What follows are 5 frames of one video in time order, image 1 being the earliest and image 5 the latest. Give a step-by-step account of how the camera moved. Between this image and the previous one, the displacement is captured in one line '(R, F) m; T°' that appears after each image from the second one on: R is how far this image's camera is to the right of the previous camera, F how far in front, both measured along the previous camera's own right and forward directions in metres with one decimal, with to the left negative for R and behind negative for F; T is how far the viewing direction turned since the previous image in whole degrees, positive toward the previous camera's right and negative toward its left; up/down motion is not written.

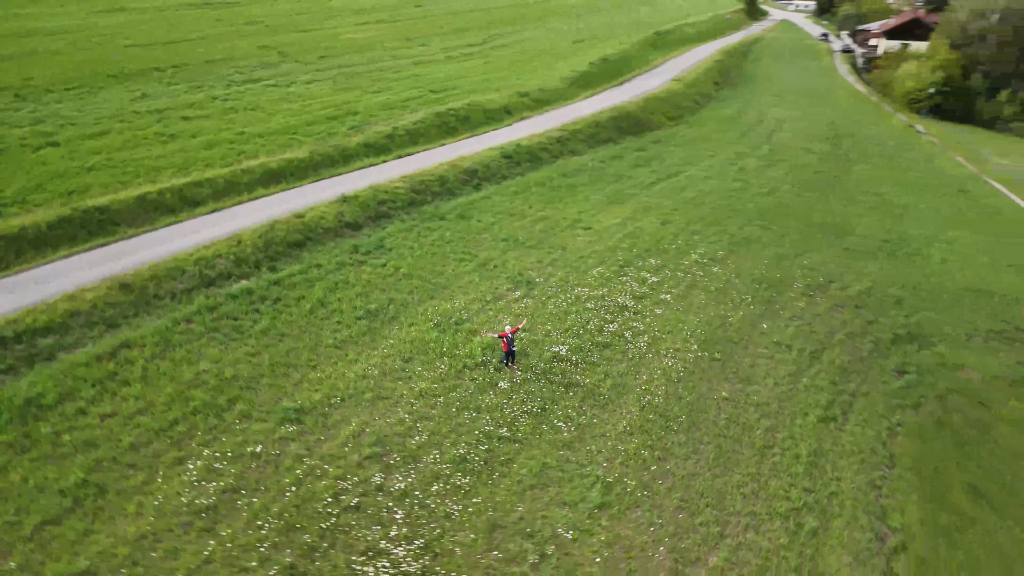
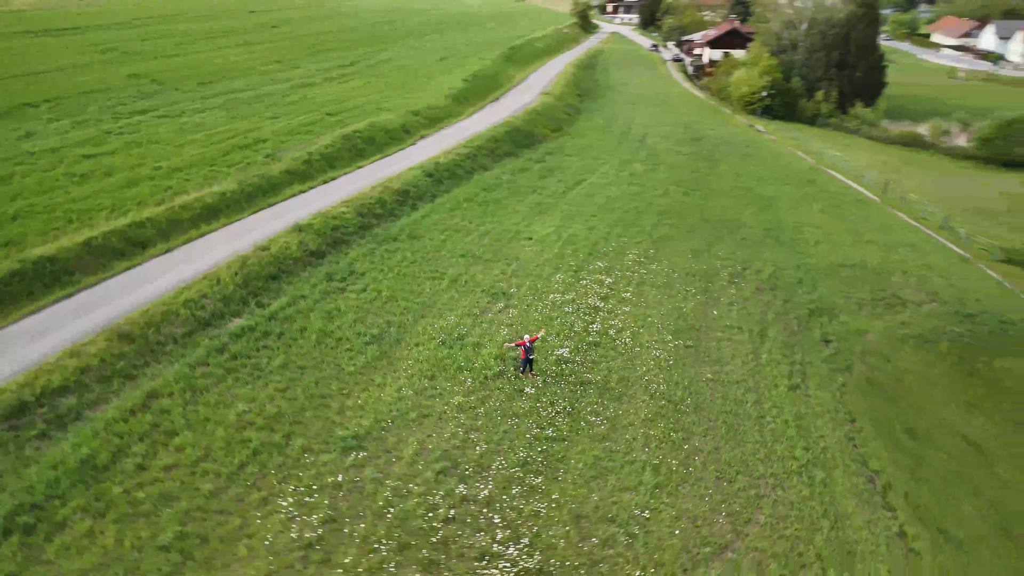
(-3.6, -0.5) m; +12°
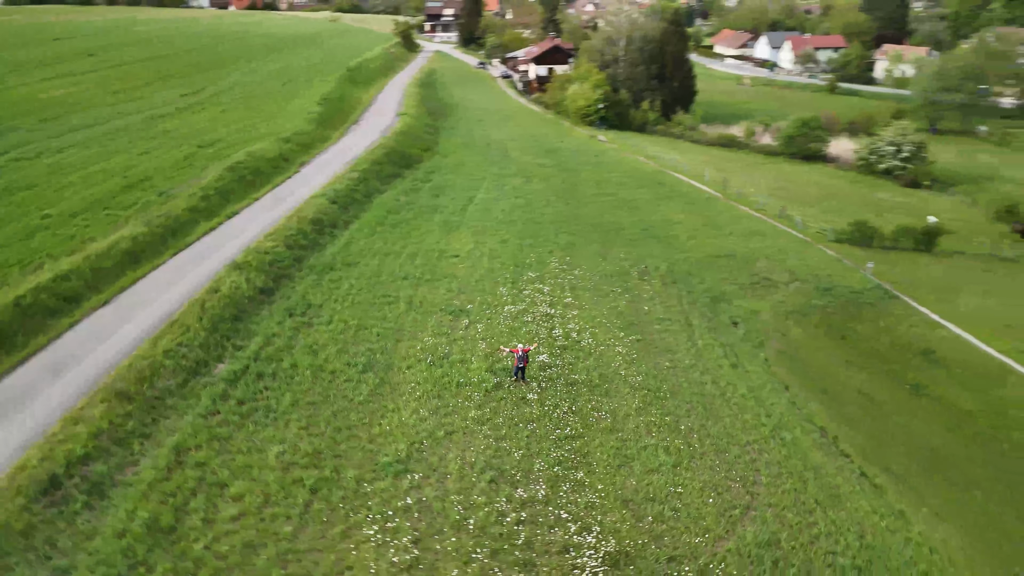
(-3.7, -0.5) m; +13°
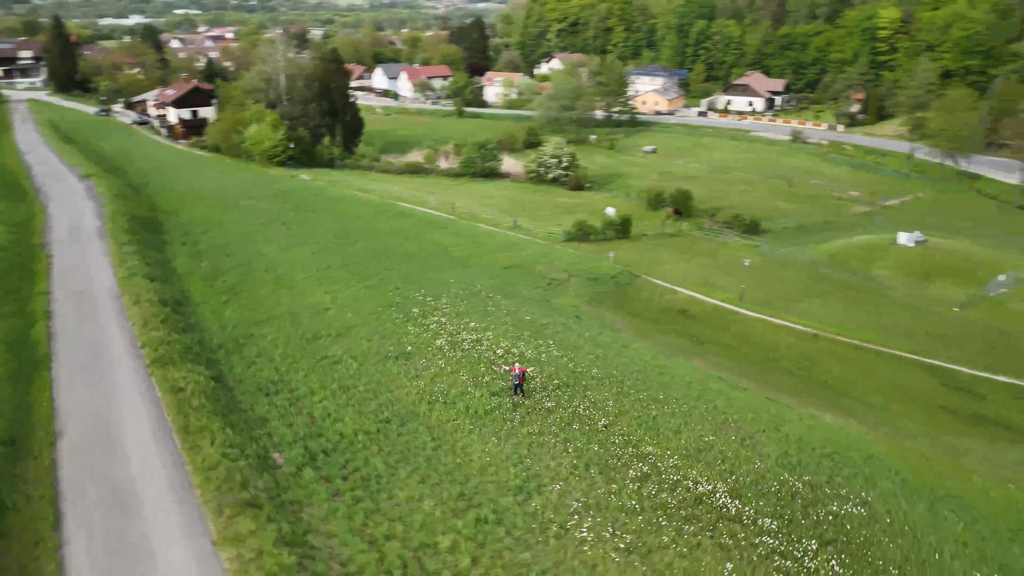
(-8.8, +0.2) m; +28°
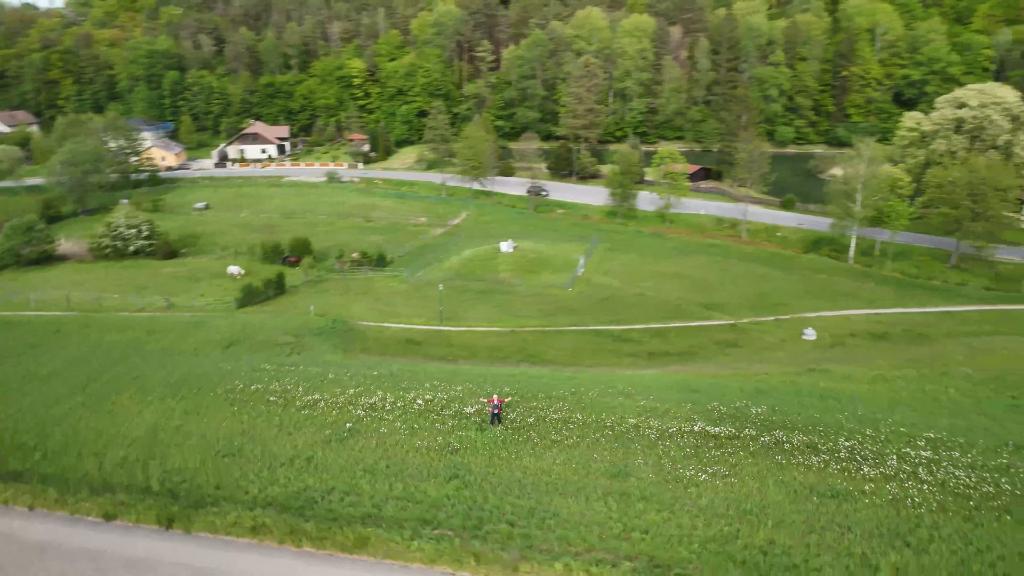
(-12.6, +1.6) m; +39°
